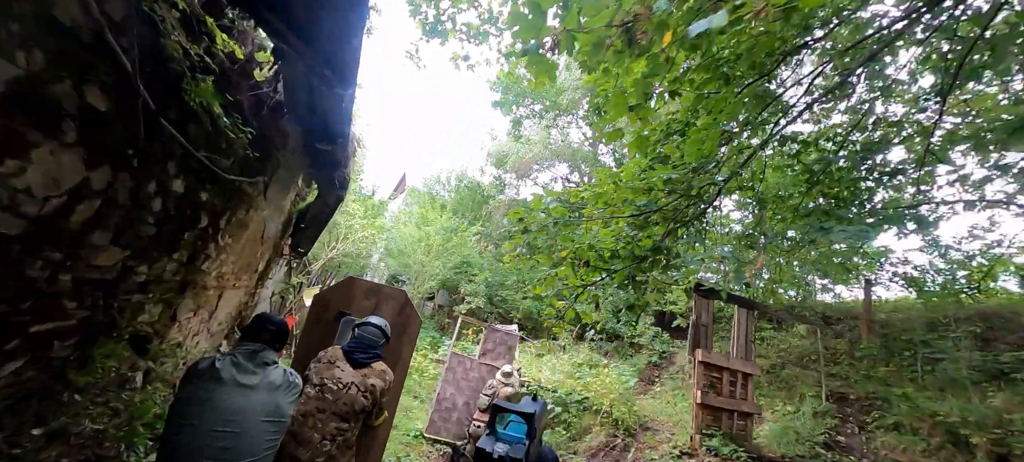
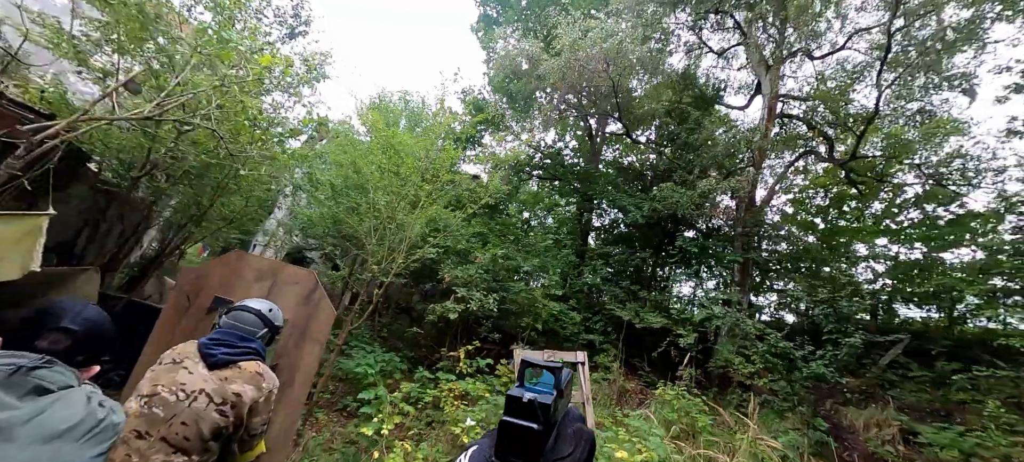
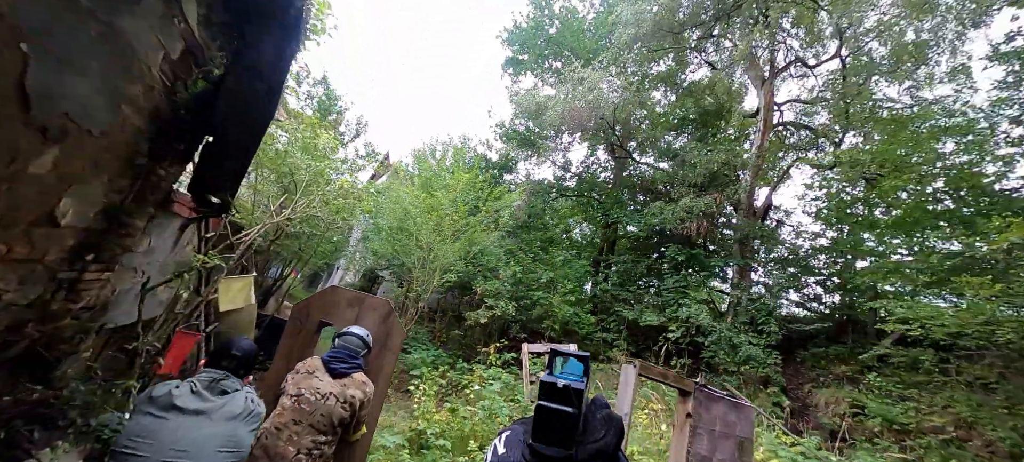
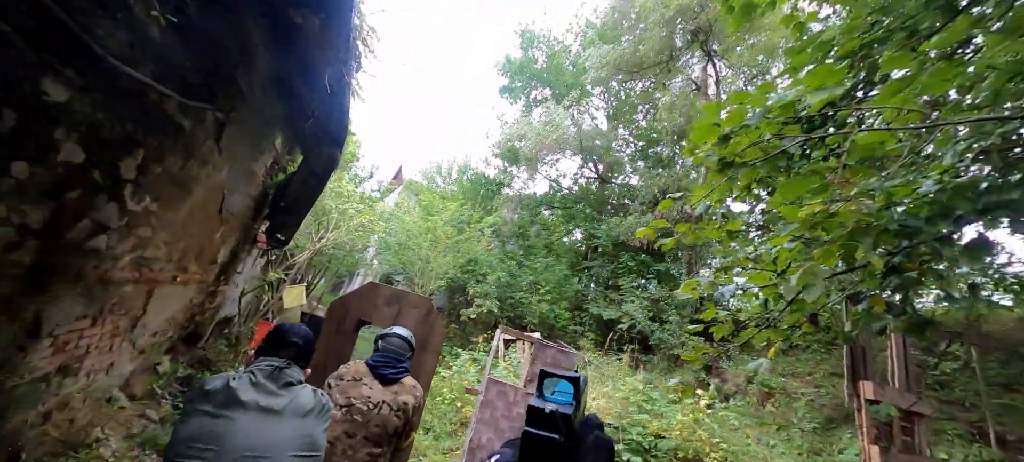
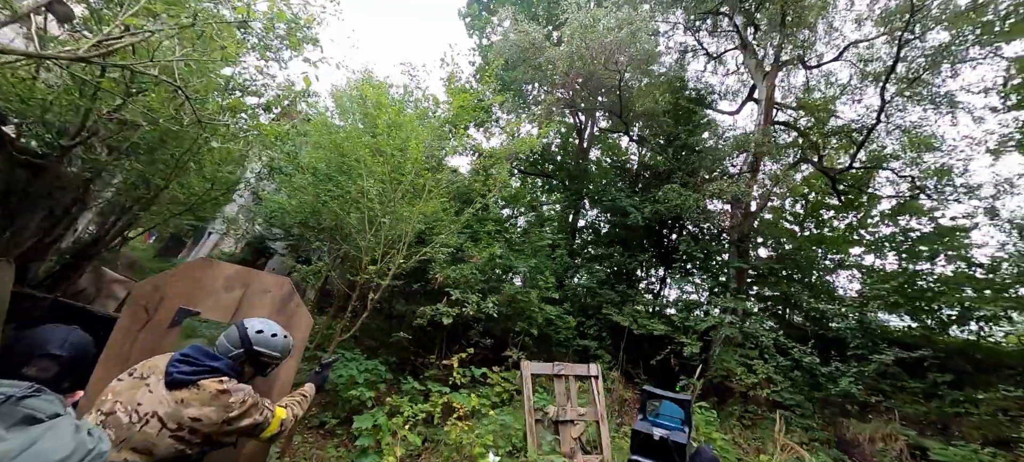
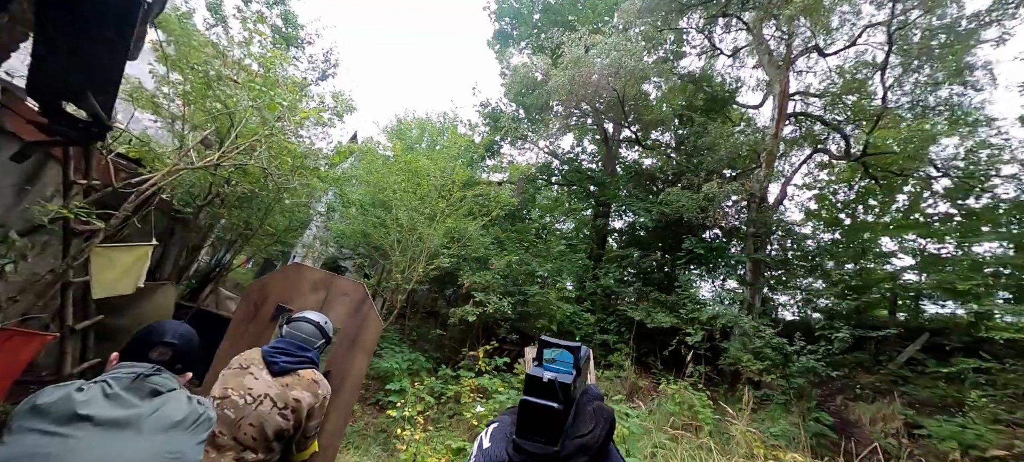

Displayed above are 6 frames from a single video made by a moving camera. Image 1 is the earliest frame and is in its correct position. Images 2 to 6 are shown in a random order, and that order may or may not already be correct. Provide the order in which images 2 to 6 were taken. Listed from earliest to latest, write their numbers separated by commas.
4, 3, 6, 2, 5
